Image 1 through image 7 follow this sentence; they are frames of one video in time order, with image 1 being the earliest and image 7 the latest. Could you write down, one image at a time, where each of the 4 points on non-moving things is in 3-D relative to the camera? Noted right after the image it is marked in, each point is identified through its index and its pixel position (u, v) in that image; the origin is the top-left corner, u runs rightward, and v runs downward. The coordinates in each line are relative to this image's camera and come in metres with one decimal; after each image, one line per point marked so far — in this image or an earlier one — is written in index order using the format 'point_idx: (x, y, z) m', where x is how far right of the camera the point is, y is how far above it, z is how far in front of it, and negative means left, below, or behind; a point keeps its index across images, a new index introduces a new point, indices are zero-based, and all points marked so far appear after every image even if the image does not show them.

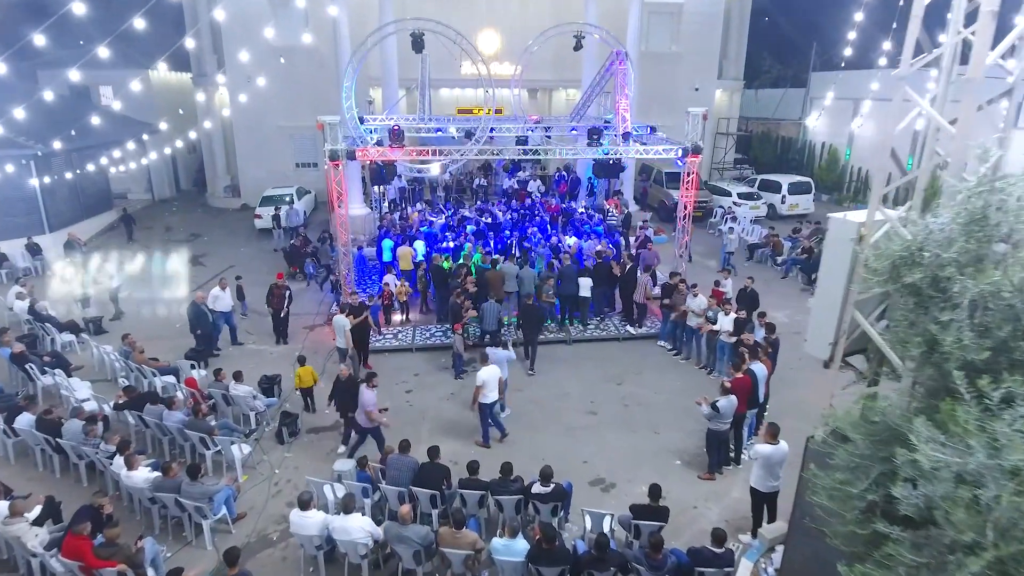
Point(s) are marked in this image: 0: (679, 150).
0: (+3.5, +2.9, +13.3) m
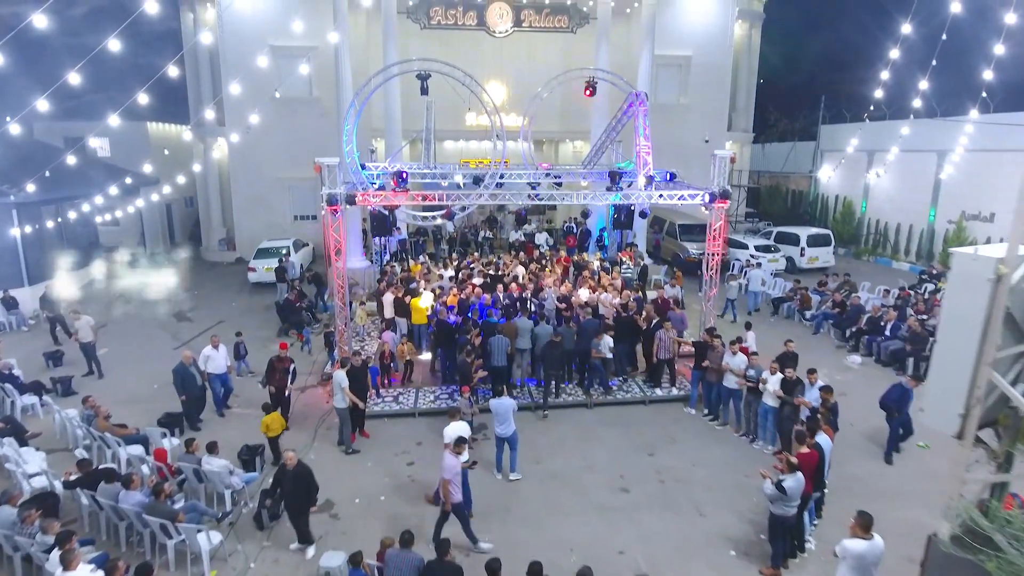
0: (+3.7, +1.8, +12.3) m
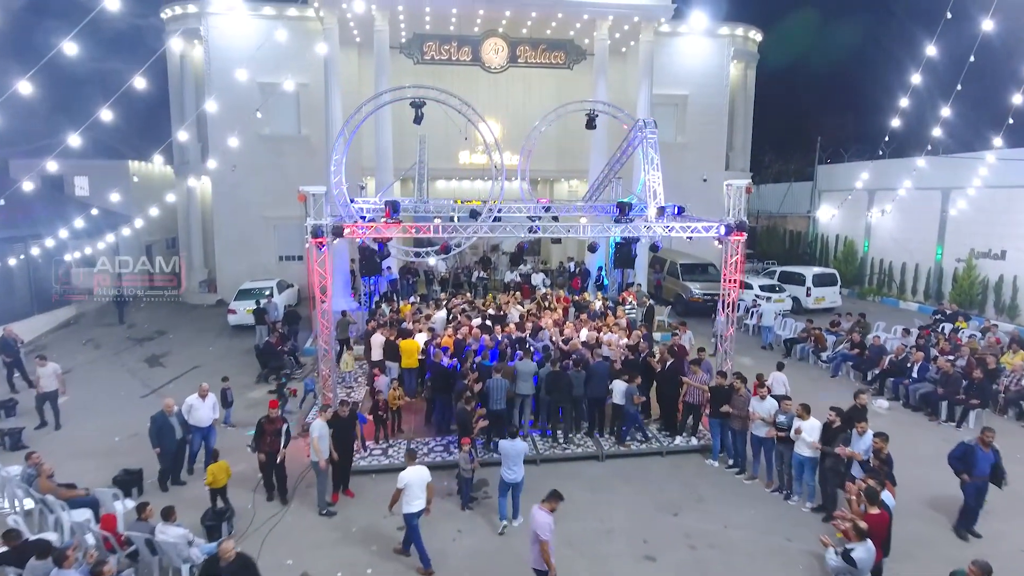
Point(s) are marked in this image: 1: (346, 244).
0: (+3.8, +1.1, +11.5) m
1: (-4.7, +1.3, +17.9) m
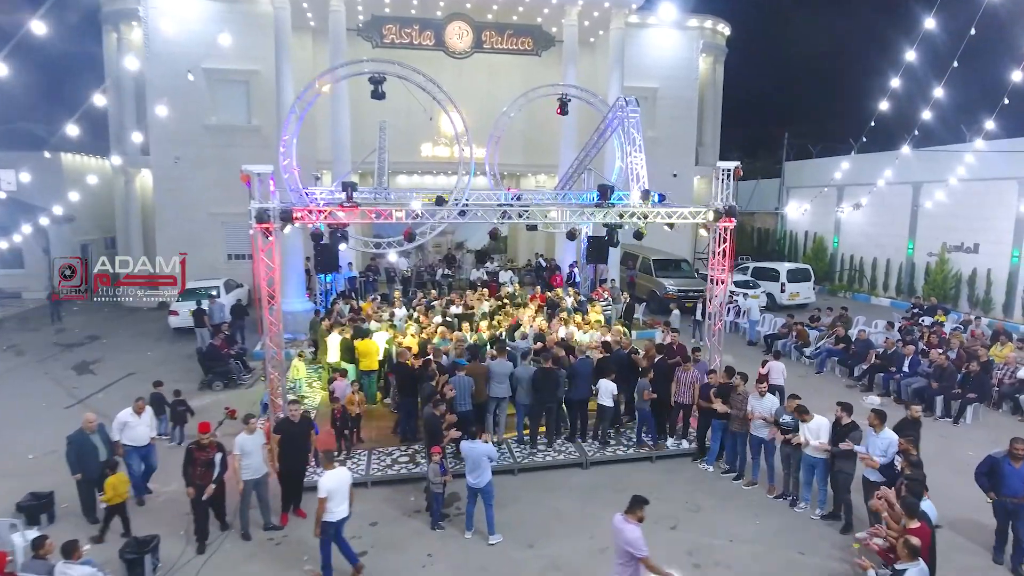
0: (+3.3, +1.3, +10.7) m
1: (-5.5, +1.3, +16.6) m
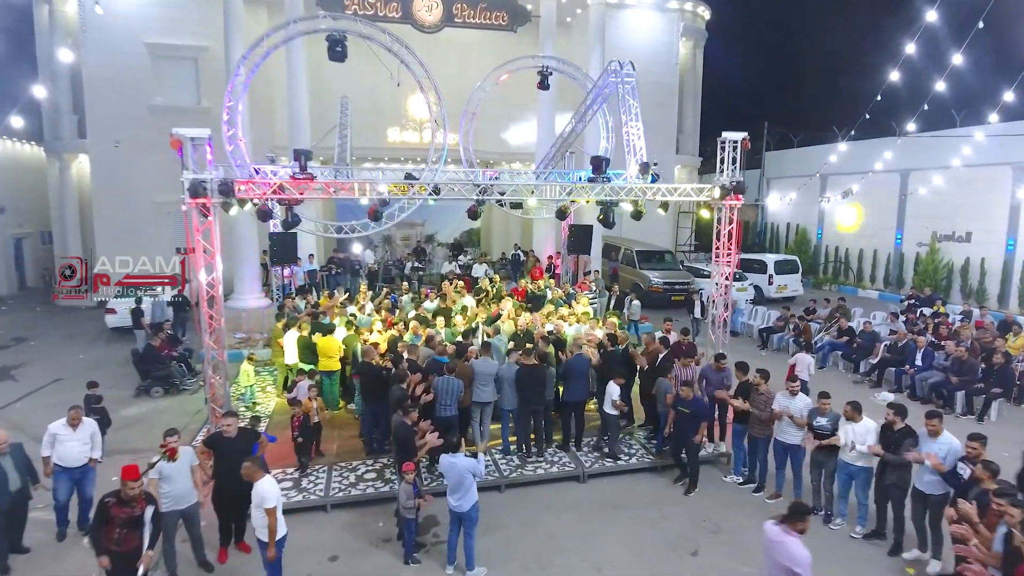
0: (+3.0, +1.5, +9.6) m
1: (-6.1, +1.4, +15.0) m
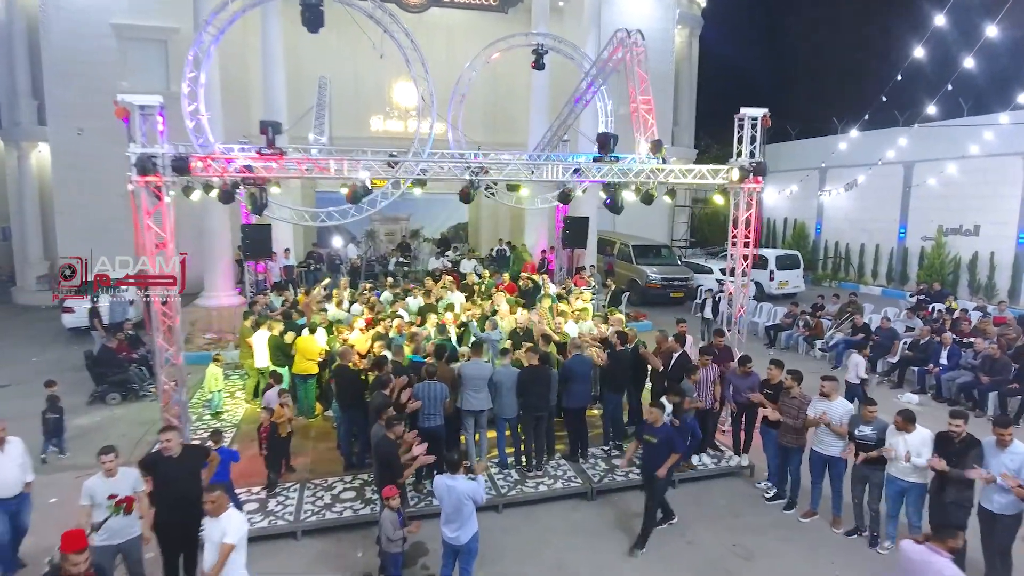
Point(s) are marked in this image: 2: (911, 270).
0: (+2.9, +1.6, +8.7) m
1: (-6.3, +1.5, +13.9) m
2: (+12.0, +0.5, +19.1) m
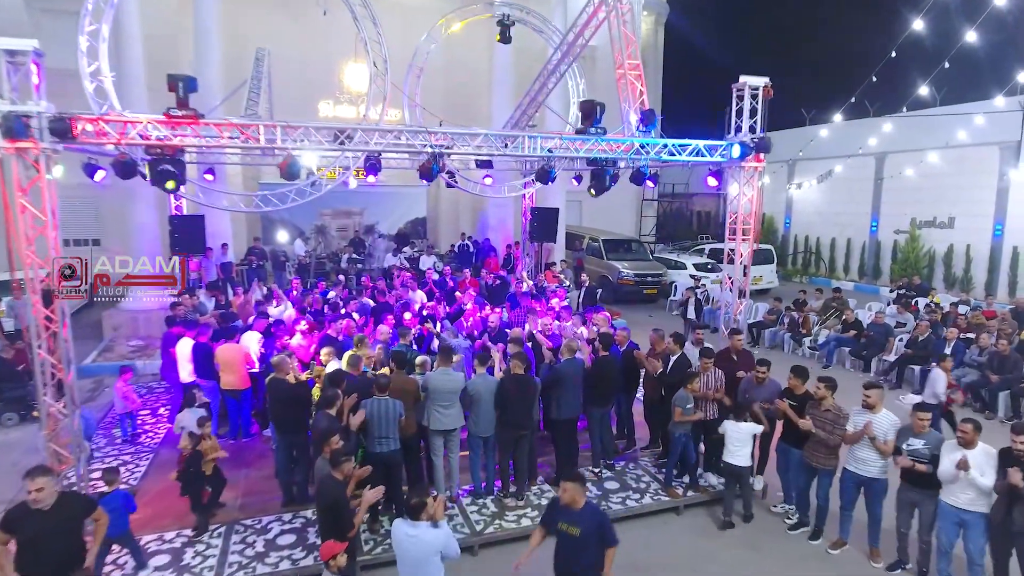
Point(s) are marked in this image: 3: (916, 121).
0: (+2.6, +1.6, +7.6) m
1: (-7.0, +1.5, +12.2) m
2: (+10.9, +0.7, +18.7) m
3: (+10.8, +4.6, +17.4) m
